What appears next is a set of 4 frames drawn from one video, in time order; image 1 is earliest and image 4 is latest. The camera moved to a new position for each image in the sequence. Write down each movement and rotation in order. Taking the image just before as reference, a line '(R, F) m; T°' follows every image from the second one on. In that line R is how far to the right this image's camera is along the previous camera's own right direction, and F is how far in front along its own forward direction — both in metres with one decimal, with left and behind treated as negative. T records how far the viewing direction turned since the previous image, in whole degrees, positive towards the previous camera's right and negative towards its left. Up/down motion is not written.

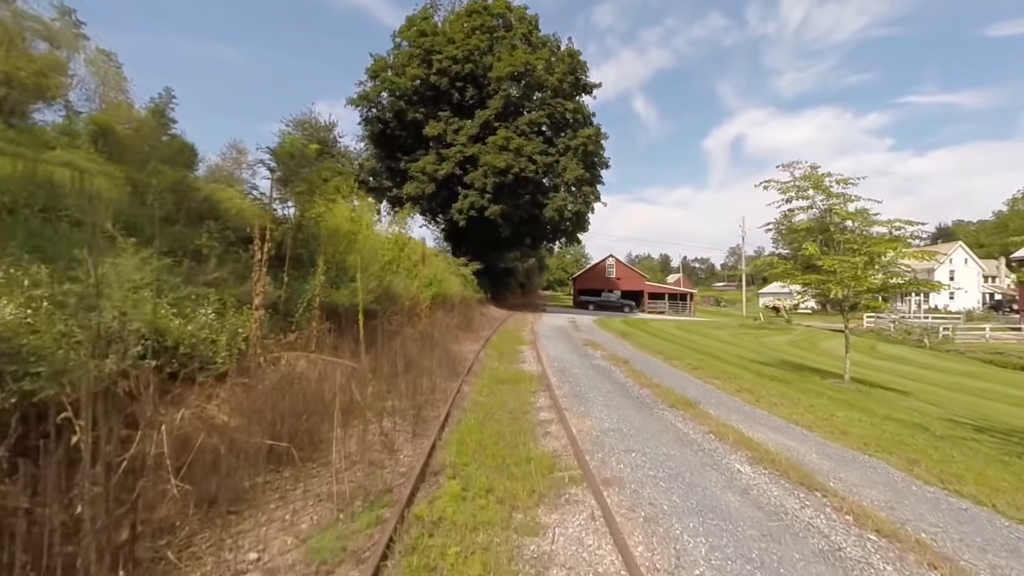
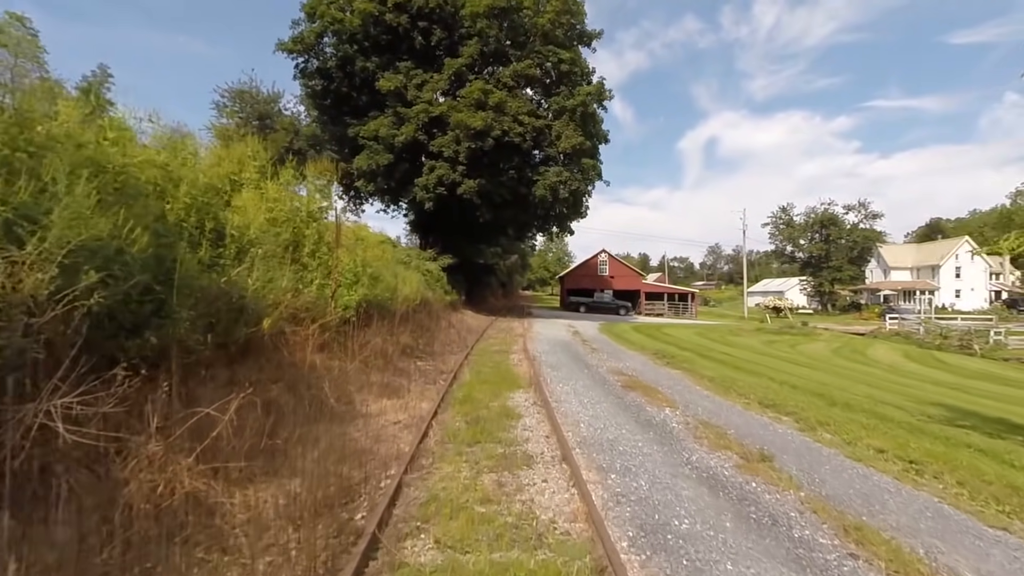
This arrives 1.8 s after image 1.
(-0.1, +9.1) m; +3°
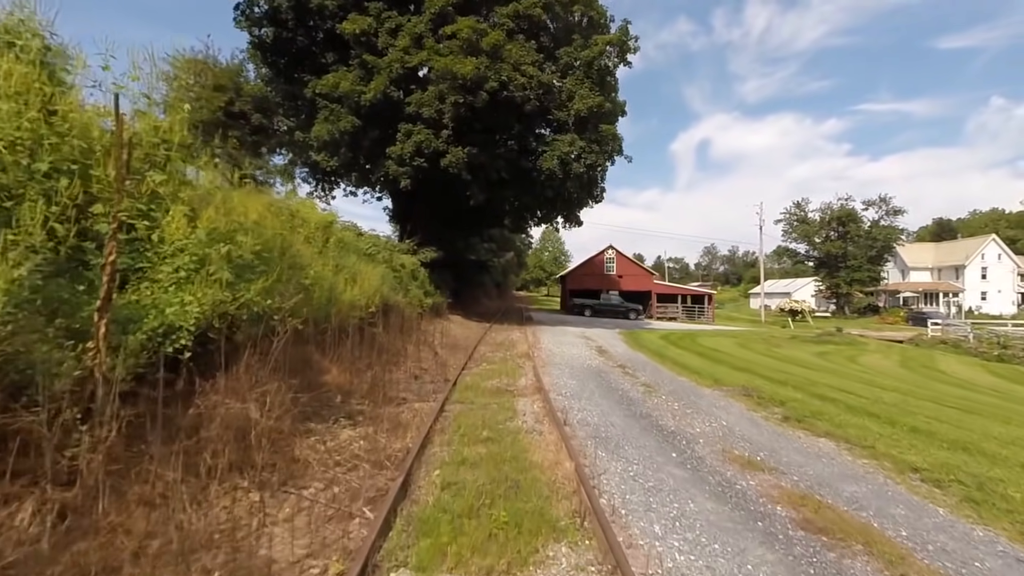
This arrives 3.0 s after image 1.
(-0.3, +6.7) m; +1°
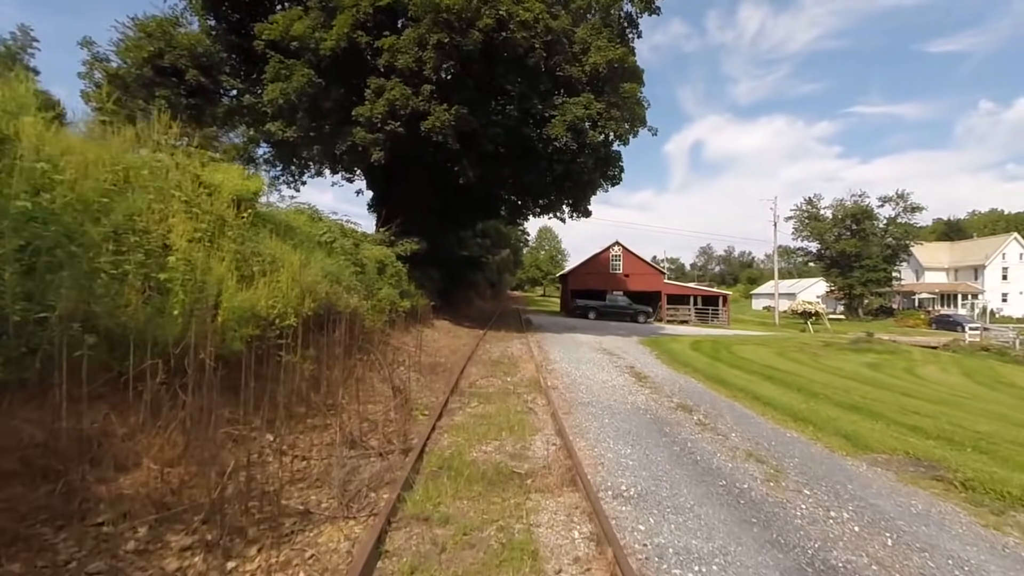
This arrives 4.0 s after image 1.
(-0.2, +4.8) m; +1°
